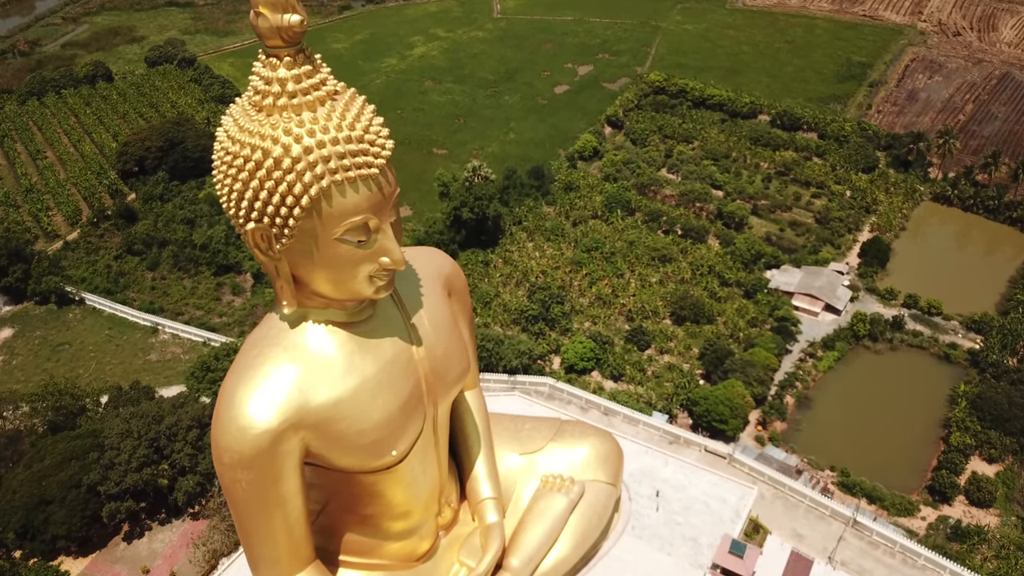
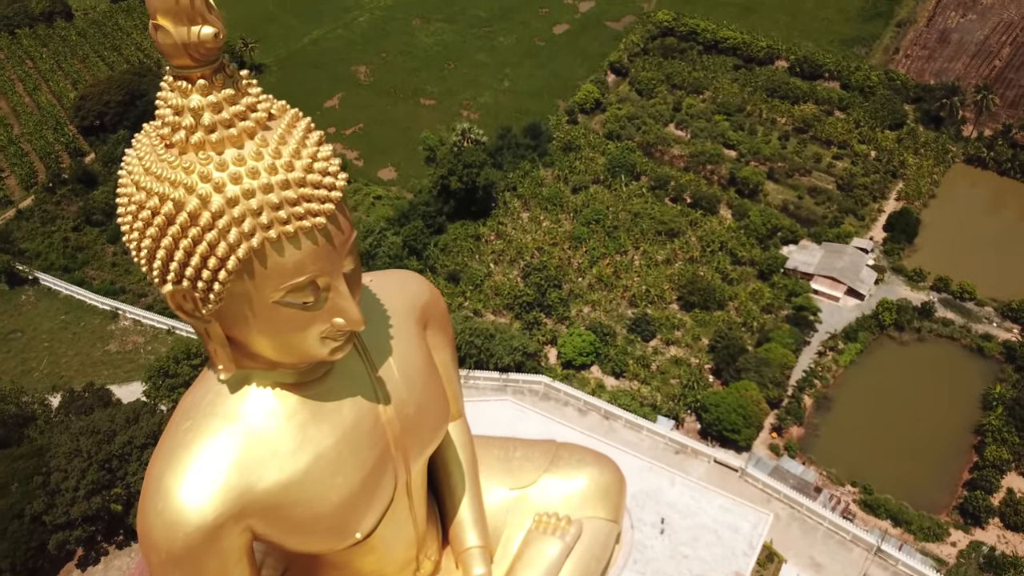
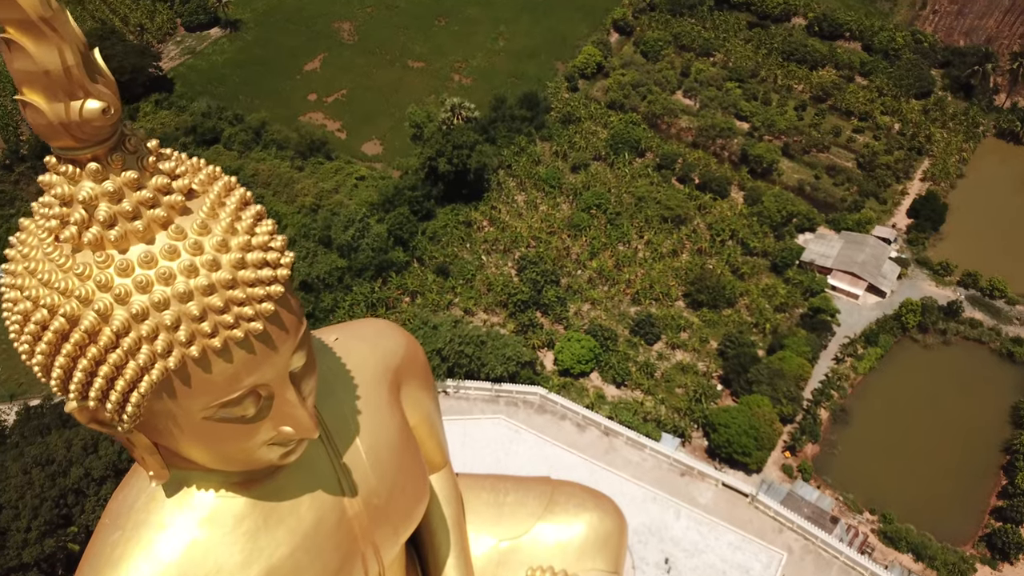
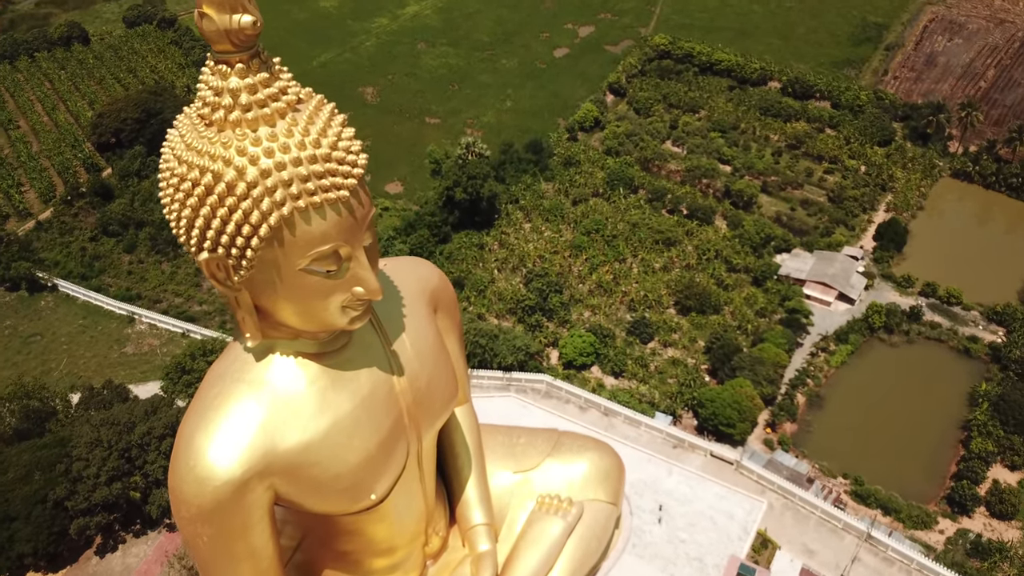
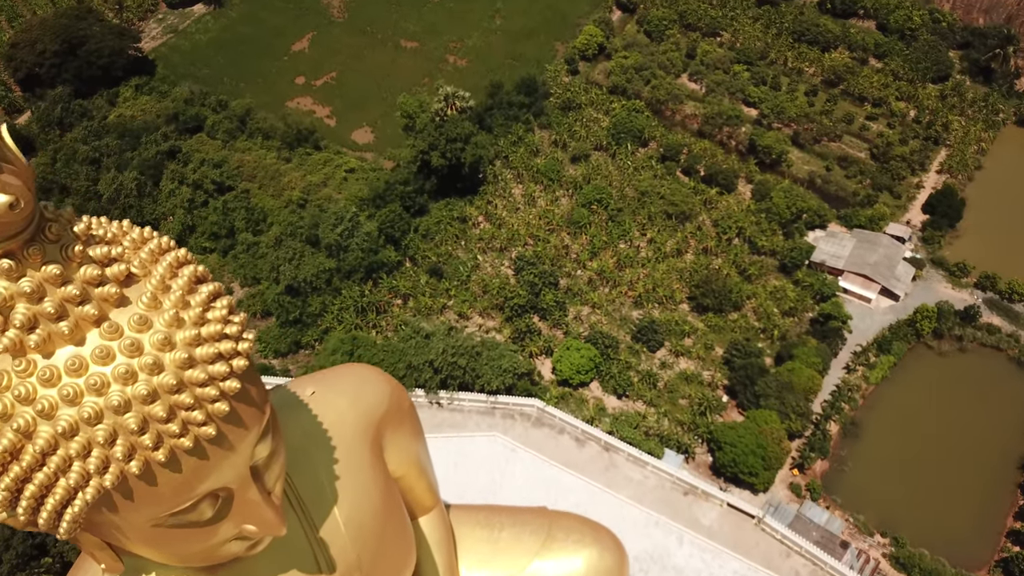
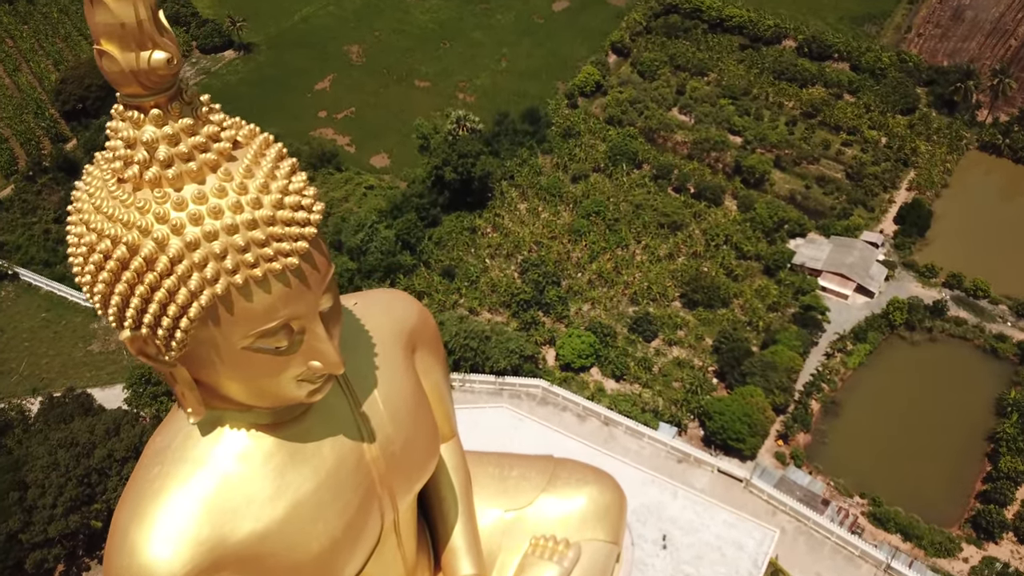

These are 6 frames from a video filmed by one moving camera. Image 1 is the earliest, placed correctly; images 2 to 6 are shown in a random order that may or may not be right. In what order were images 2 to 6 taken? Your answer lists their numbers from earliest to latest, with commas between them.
4, 2, 6, 3, 5
